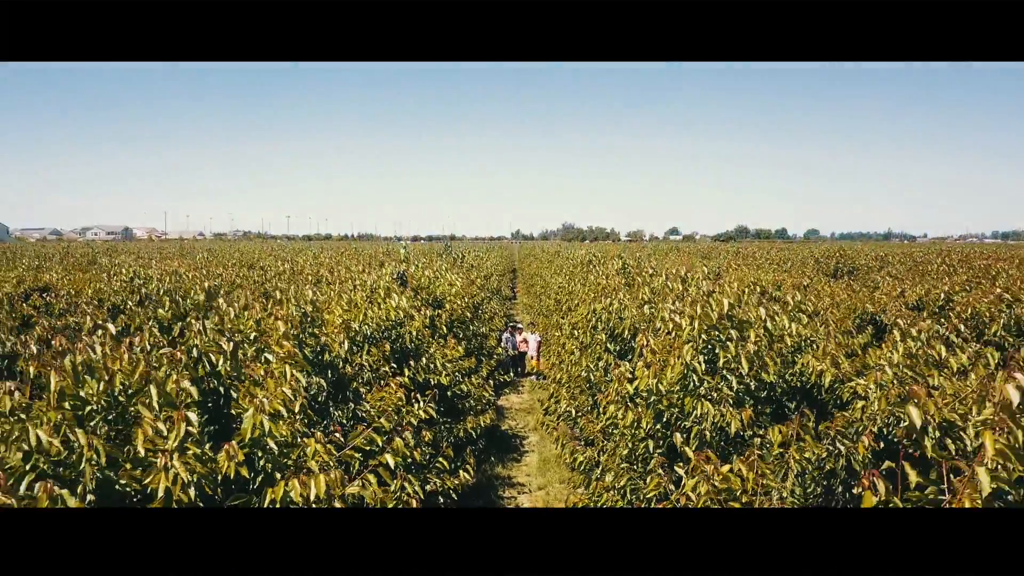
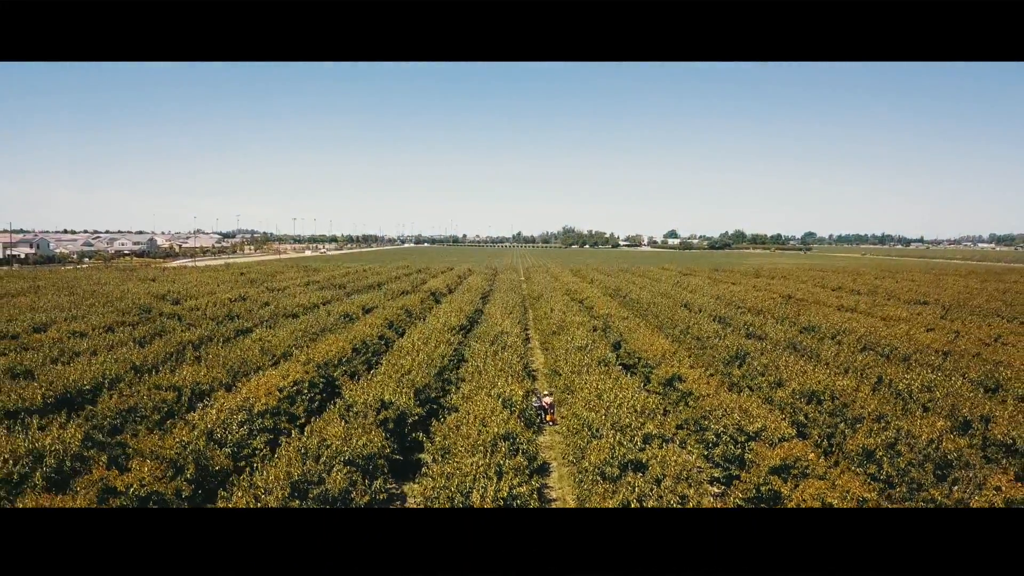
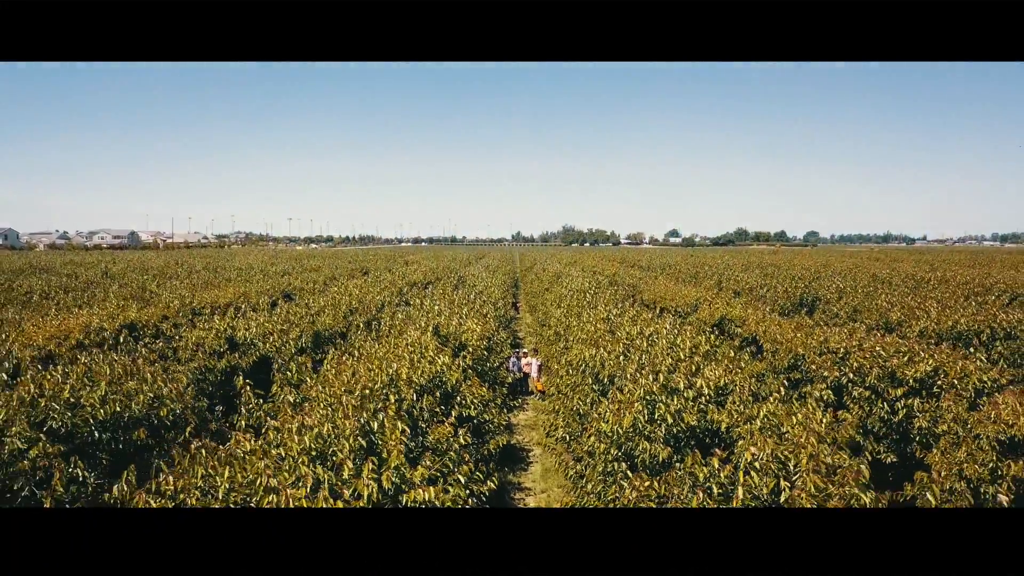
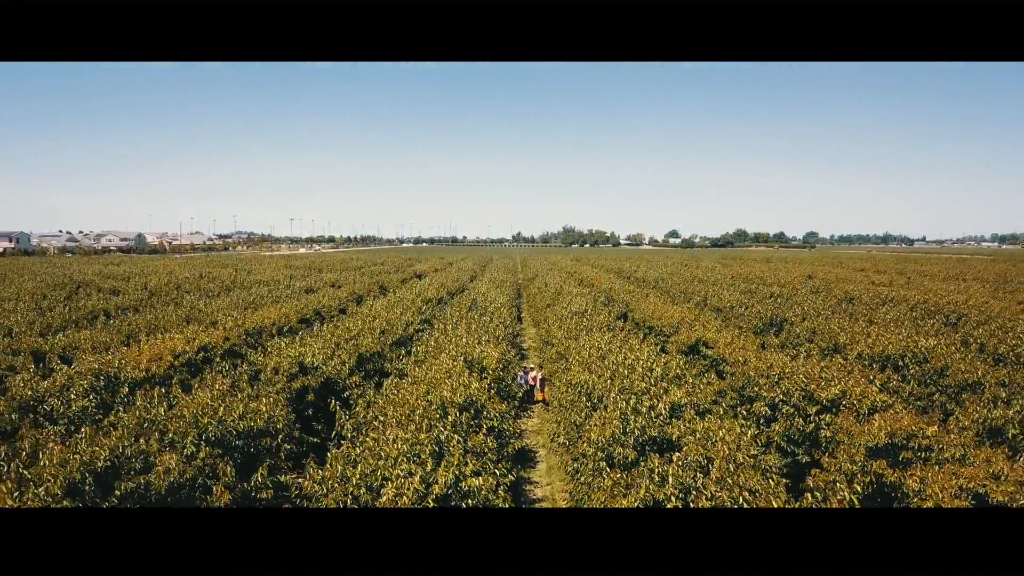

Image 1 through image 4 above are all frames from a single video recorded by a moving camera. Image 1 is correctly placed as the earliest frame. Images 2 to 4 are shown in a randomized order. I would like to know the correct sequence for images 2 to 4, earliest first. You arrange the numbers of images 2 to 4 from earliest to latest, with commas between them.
3, 4, 2
